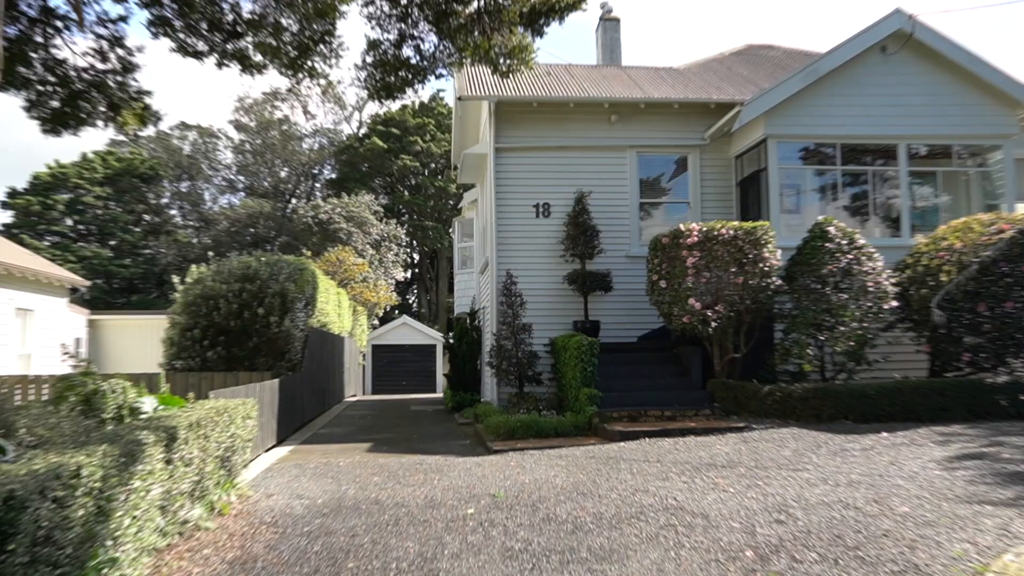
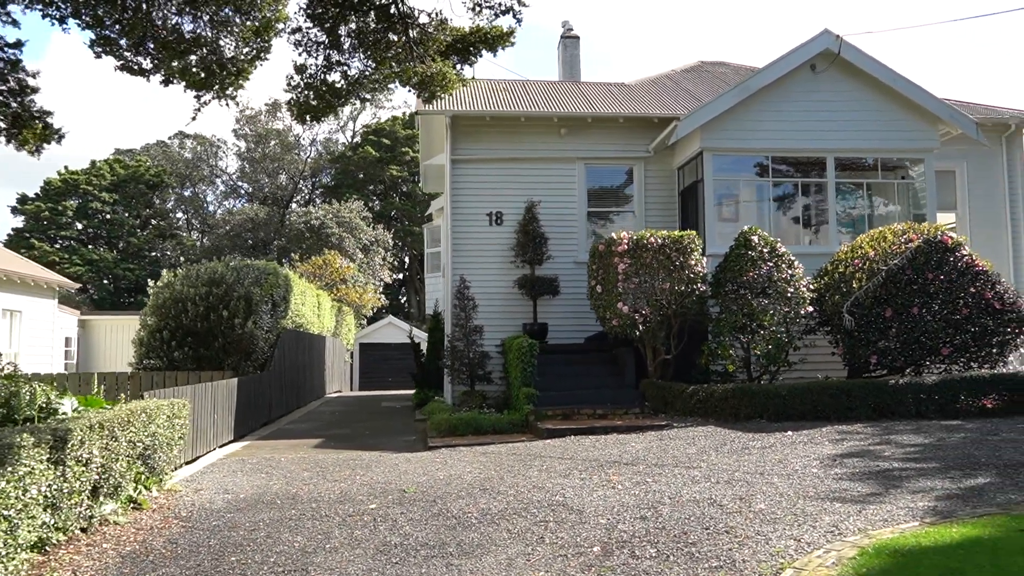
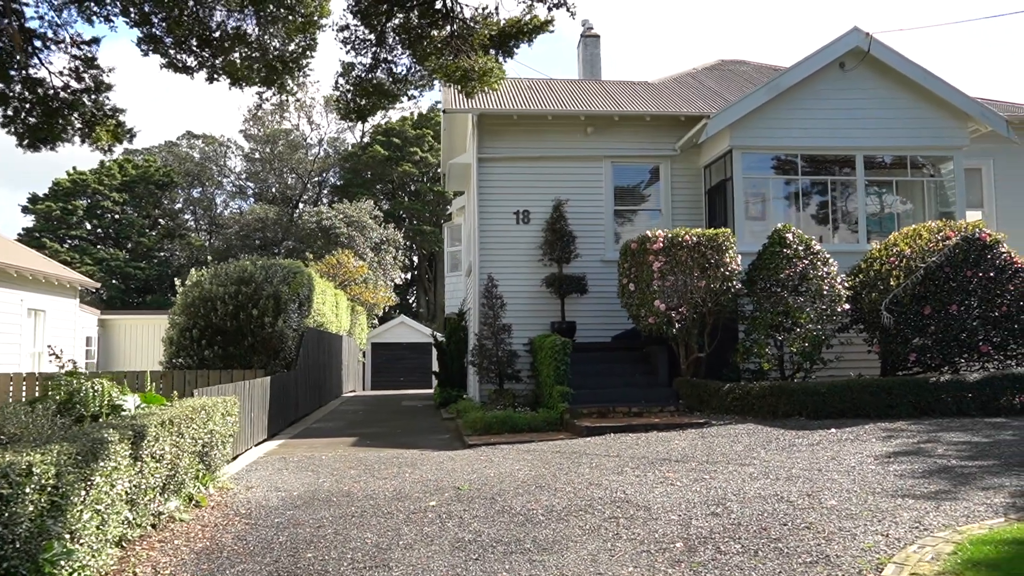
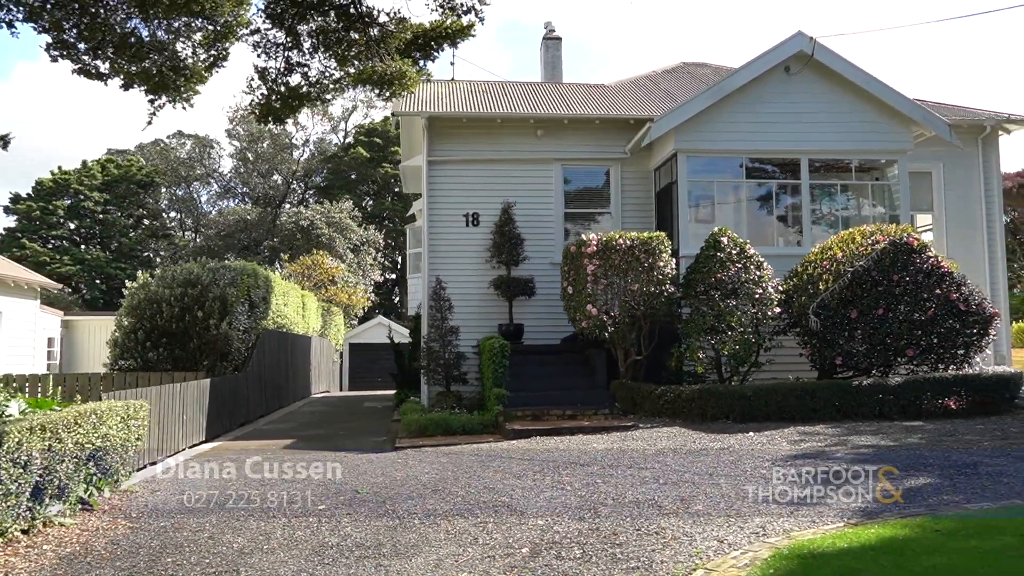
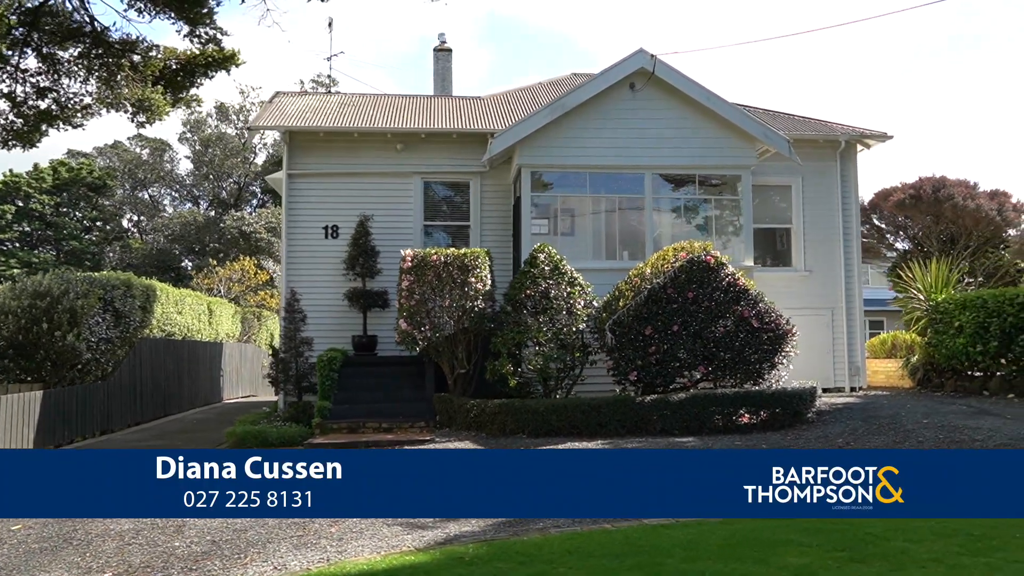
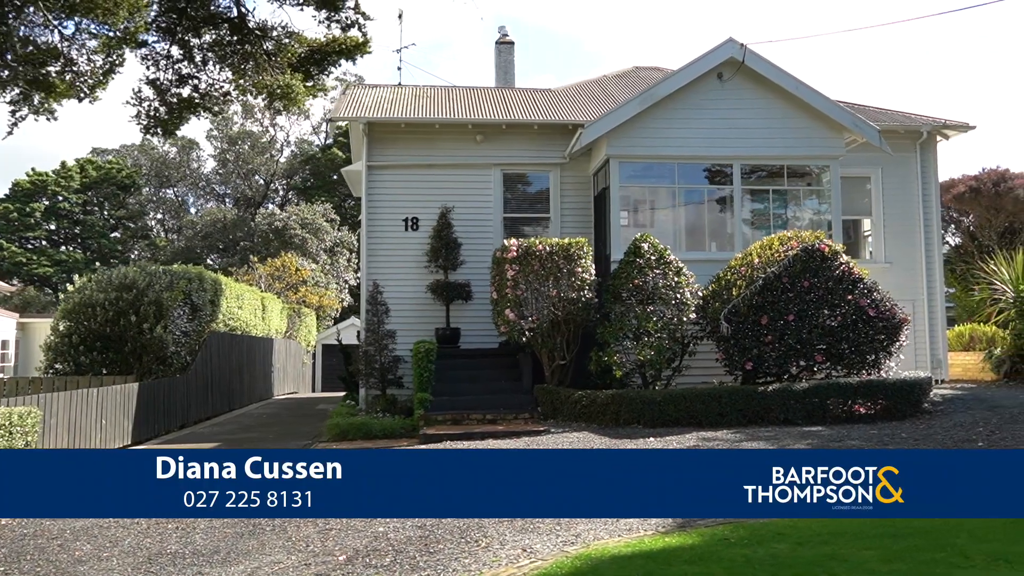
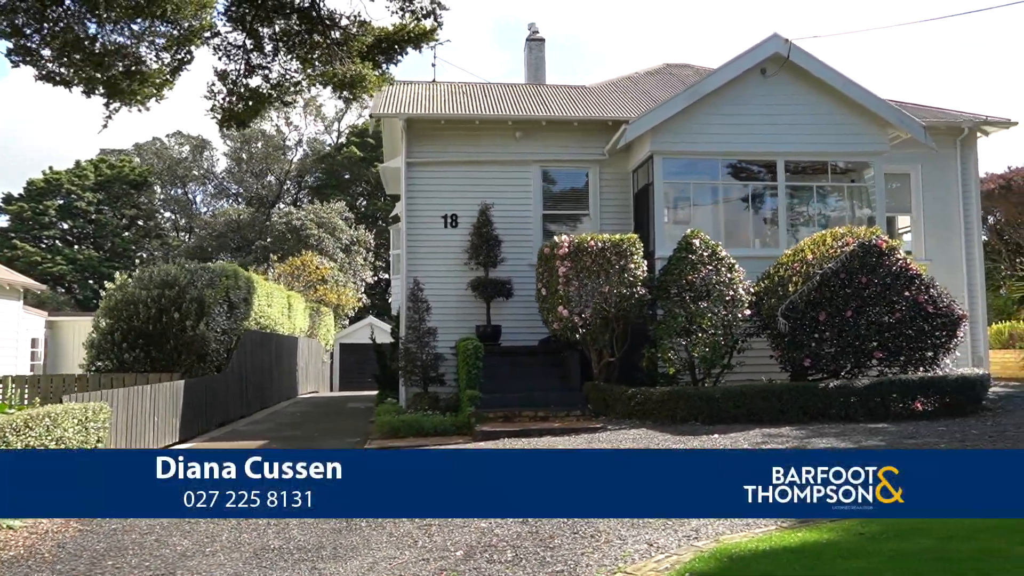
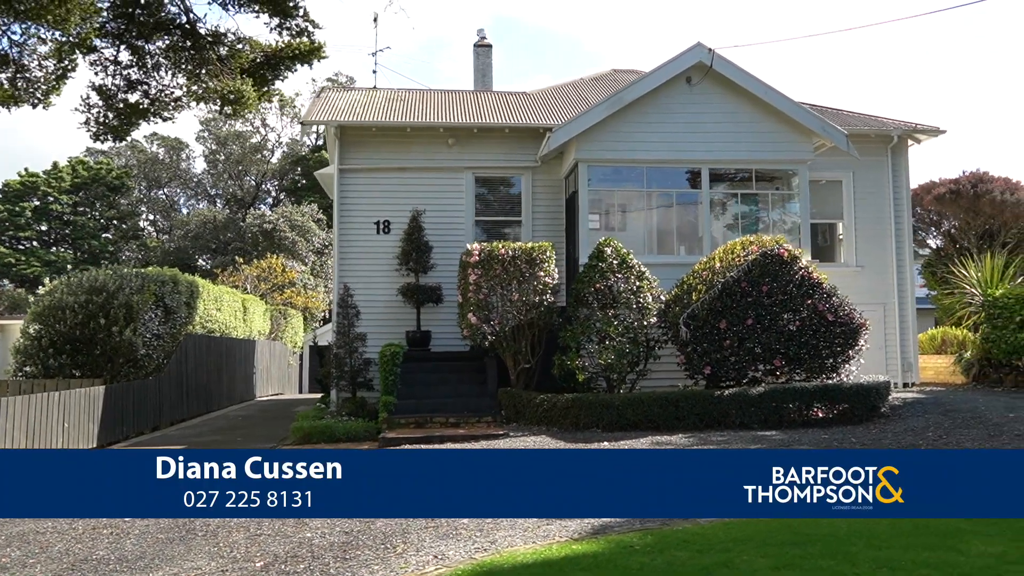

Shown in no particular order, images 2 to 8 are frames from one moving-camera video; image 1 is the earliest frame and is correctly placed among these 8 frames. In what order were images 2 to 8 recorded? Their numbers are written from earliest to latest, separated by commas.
3, 2, 4, 7, 6, 8, 5
